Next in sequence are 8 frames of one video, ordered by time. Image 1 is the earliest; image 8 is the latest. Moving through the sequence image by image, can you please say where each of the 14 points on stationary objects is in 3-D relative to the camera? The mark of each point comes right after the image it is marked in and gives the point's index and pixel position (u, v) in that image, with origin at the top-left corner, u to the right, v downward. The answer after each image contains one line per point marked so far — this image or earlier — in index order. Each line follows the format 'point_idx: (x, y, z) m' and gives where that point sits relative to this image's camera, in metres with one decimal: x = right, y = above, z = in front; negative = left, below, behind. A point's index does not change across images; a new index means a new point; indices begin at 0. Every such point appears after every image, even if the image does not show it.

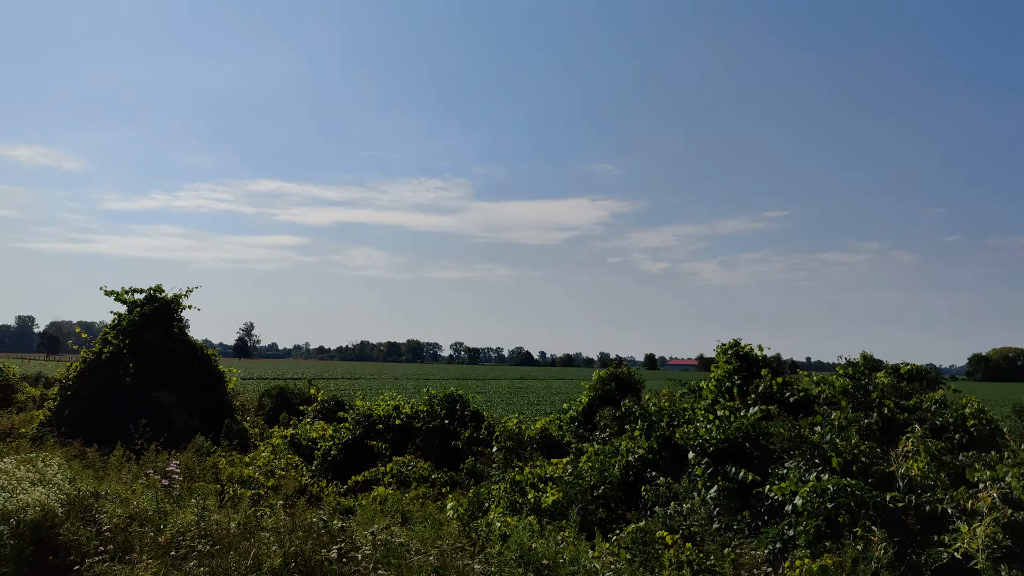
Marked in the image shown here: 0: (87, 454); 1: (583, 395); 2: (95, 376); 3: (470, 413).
0: (-6.3, -2.6, +10.8) m
1: (+1.4, -2.1, +14.3) m
2: (-9.1, -1.9, +15.9) m
3: (-0.8, -2.4, +13.4) m
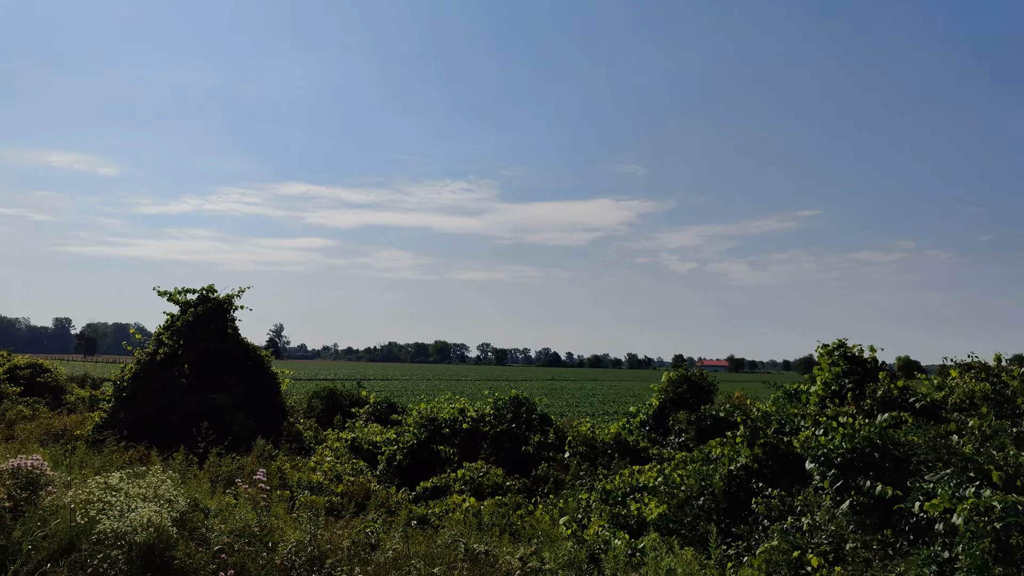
0: (-5.2, -2.5, +10.4) m
1: (+2.7, -2.1, +13.6) m
2: (-7.8, -1.9, +15.6) m
3: (+0.5, -2.3, +12.9) m
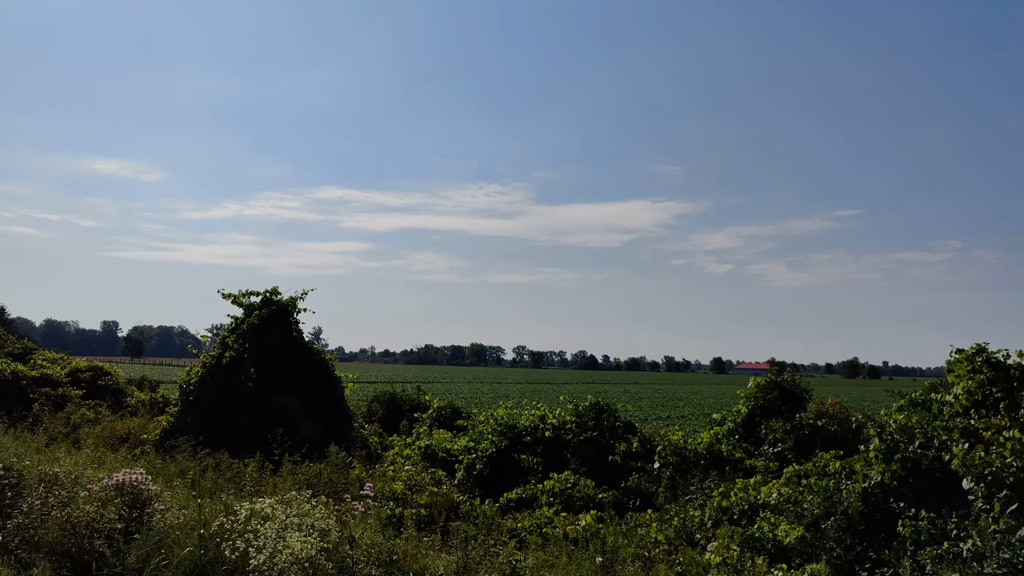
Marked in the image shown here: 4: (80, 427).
0: (-3.9, -2.6, +10.1) m
1: (+4.1, -2.1, +12.9) m
2: (-6.3, -2.0, +15.4) m
3: (+1.9, -2.3, +12.2) m
4: (-10.5, -3.4, +17.4) m
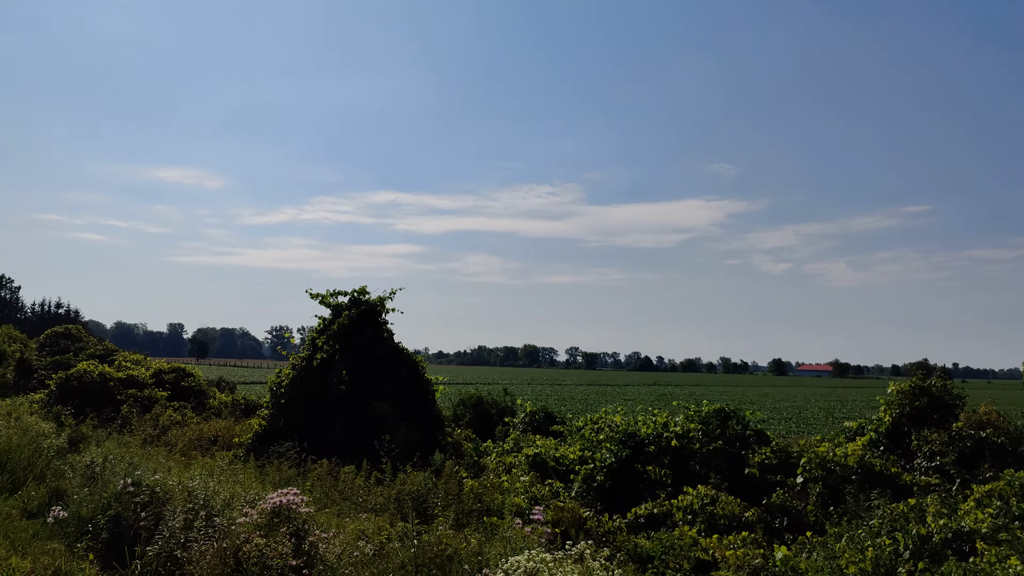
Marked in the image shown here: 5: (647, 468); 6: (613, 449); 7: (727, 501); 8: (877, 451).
0: (-2.2, -2.5, +9.4) m
1: (+6.0, -2.0, +11.6) m
2: (-4.2, -2.0, +14.9) m
3: (+3.7, -2.3, +11.2) m
4: (-8.2, -3.4, +17.2) m
5: (+2.0, -2.6, +10.5) m
6: (+1.5, -2.4, +10.9) m
7: (+2.7, -2.7, +9.2) m
8: (+5.5, -2.4, +10.8) m
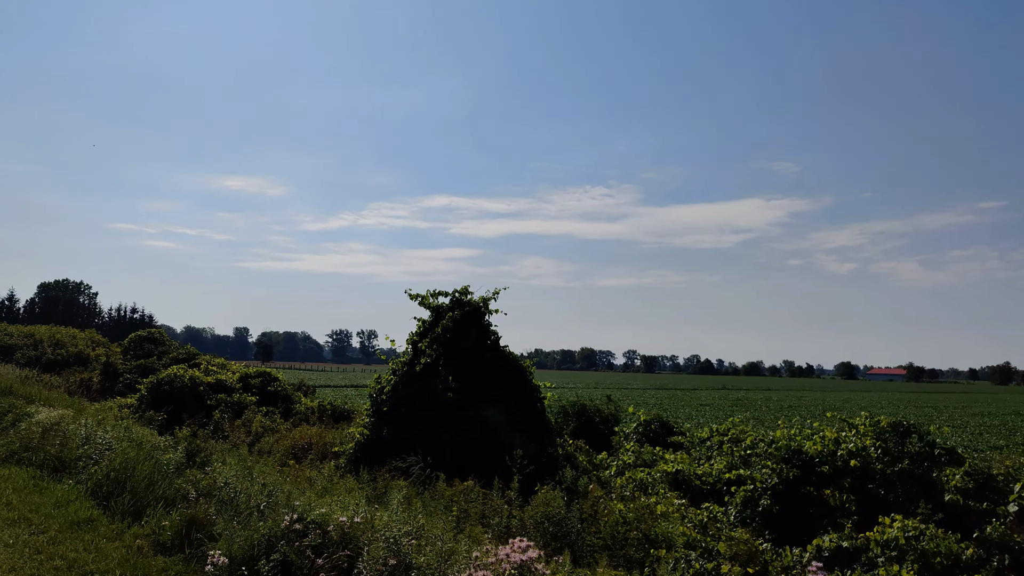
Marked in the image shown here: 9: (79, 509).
0: (-0.3, -2.5, +8.3) m
1: (+8.0, -1.9, +9.9) m
2: (-1.9, -2.0, +13.9) m
3: (+5.7, -2.2, +9.6) m
4: (-5.7, -3.4, +16.6) m
5: (+3.9, -2.6, +9.1) m
6: (+3.5, -2.4, +9.5) m
7: (+4.6, -2.7, +7.8) m
8: (+7.4, -2.4, +9.2) m
9: (-4.1, -2.1, +6.8) m
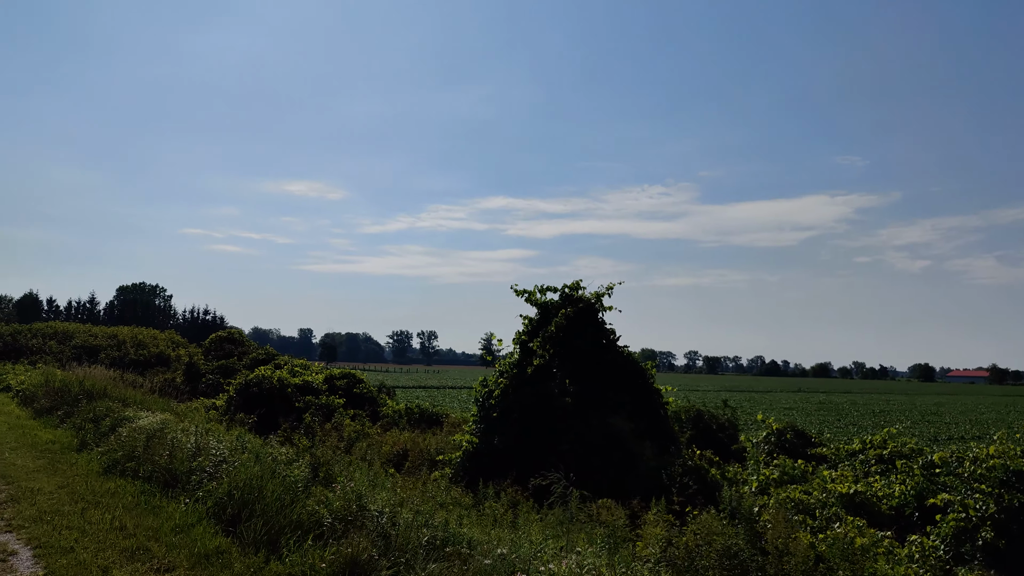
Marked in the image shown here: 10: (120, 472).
0: (+1.4, -2.4, +7.0) m
1: (+9.8, -1.8, +8.0) m
2: (+0.3, -1.9, +12.7) m
3: (+7.5, -2.1, +7.8) m
4: (-3.4, -3.4, +15.6) m
5: (+5.7, -2.4, +7.4) m
6: (+5.3, -2.2, +7.9) m
7: (+6.2, -2.5, +6.1) m
8: (+9.2, -2.2, +7.2) m
9: (-2.5, -2.0, +5.8) m
10: (-4.7, -2.2, +8.6) m
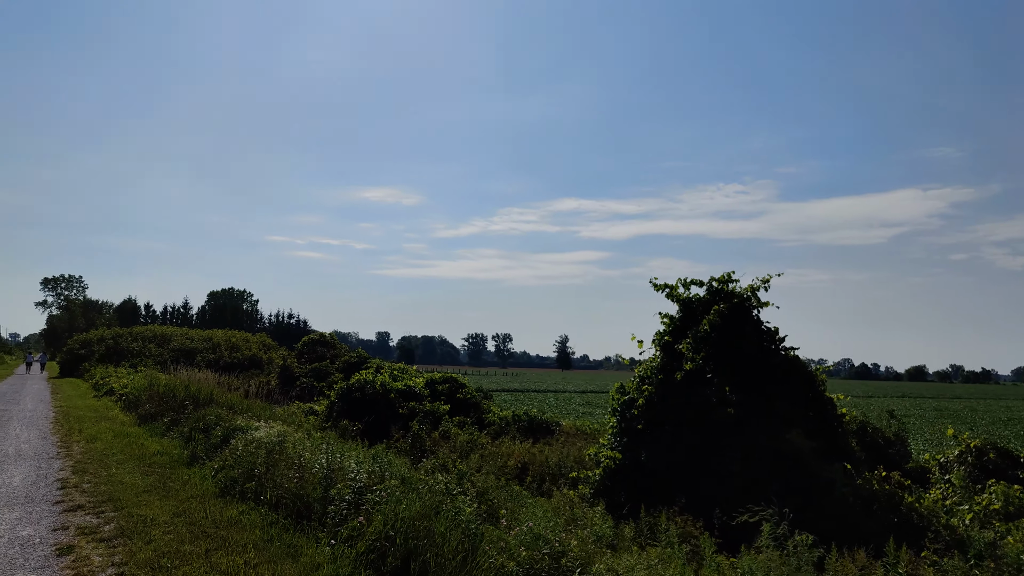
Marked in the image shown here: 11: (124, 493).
0: (+3.1, -2.3, +5.2) m
1: (+11.5, -1.5, +5.3) m
2: (+2.5, -1.8, +11.0) m
3: (+9.2, -1.9, +5.4) m
4: (-0.8, -3.3, +14.2) m
5: (+7.4, -2.2, +5.2) m
6: (+7.0, -2.1, +5.7) m
7: (+7.8, -2.3, +3.8) m
8: (+10.9, -2.0, +4.6) m
9: (-0.9, -1.9, +4.4) m
10: (-2.8, -2.1, +7.4) m
11: (-4.1, -2.2, +7.6) m
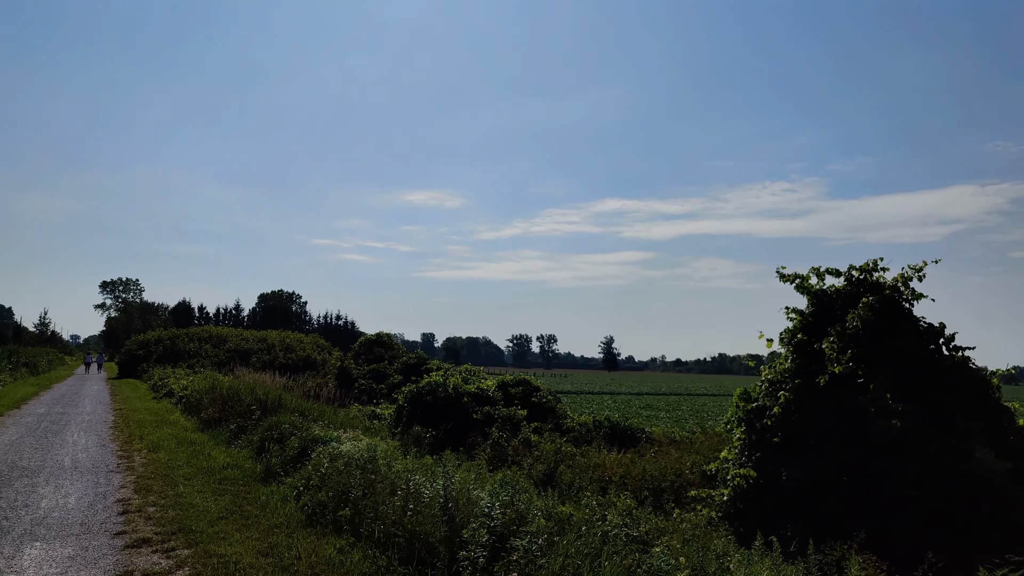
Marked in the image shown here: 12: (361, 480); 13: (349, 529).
0: (+4.3, -2.1, +3.5) m
1: (+12.7, -1.3, +3.1) m
2: (+4.0, -1.6, +9.3) m
3: (+10.4, -1.7, +3.3) m
4: (+1.0, -3.2, +12.7) m
5: (+8.6, -2.1, +3.2) m
6: (+8.2, -1.9, +3.7) m
7: (+8.9, -2.1, +1.8) m
8: (+12.0, -1.8, +2.5) m
9: (+0.2, -1.7, +2.9) m
10: (-1.5, -2.0, +6.1) m
11: (-2.8, -2.0, +6.3) m
12: (-1.4, -1.8, +6.6) m
13: (-1.3, -2.0, +5.9) m
